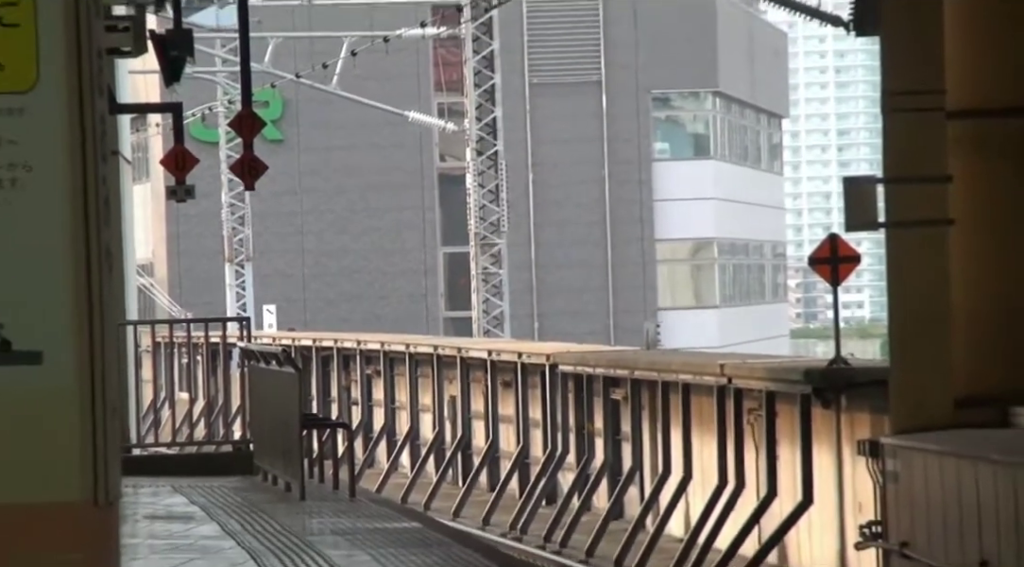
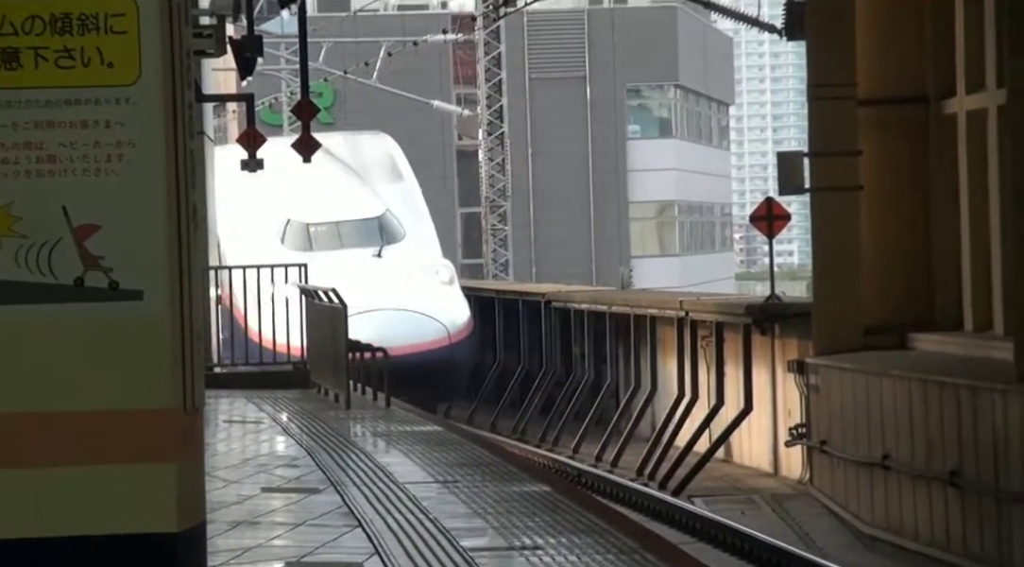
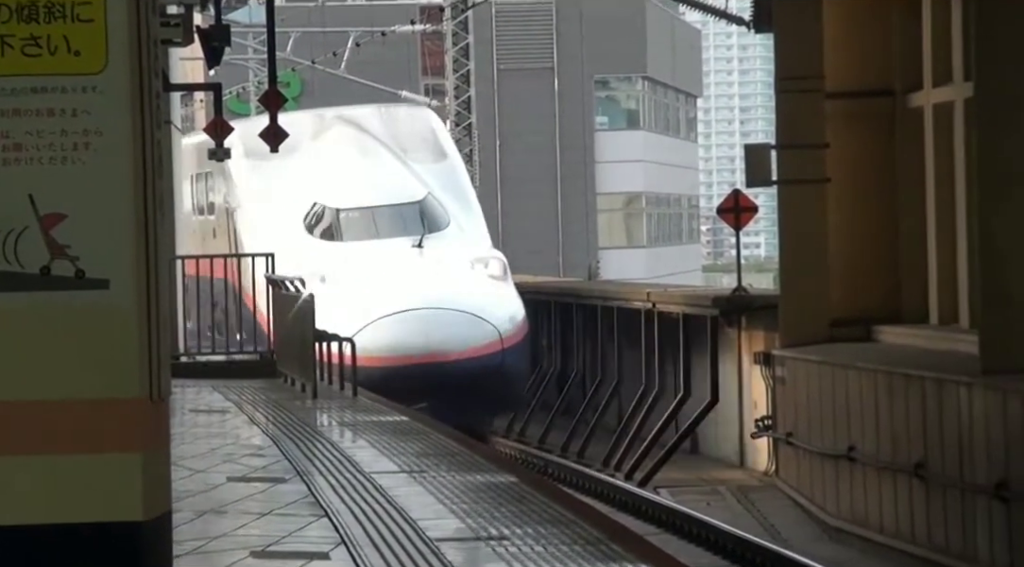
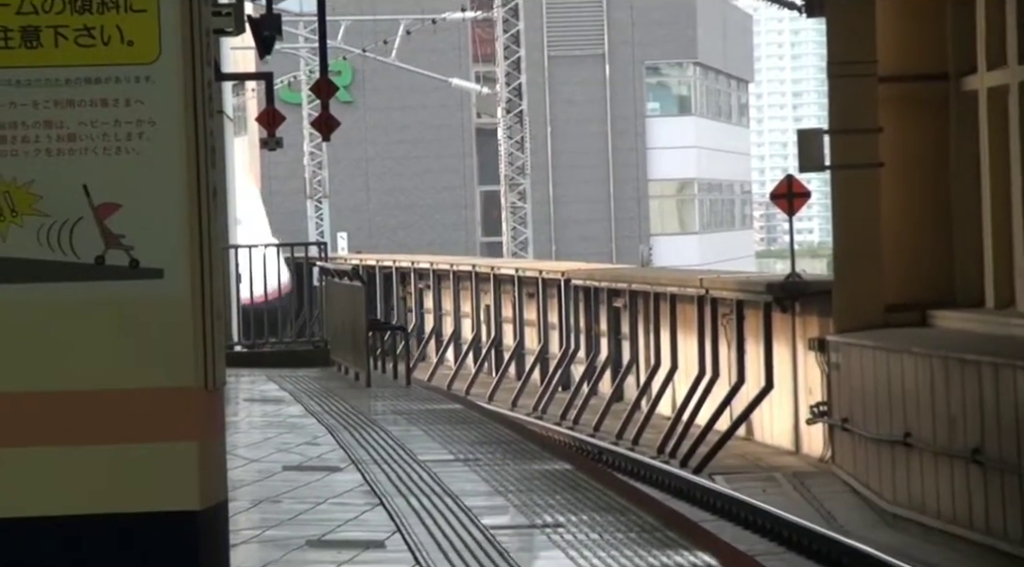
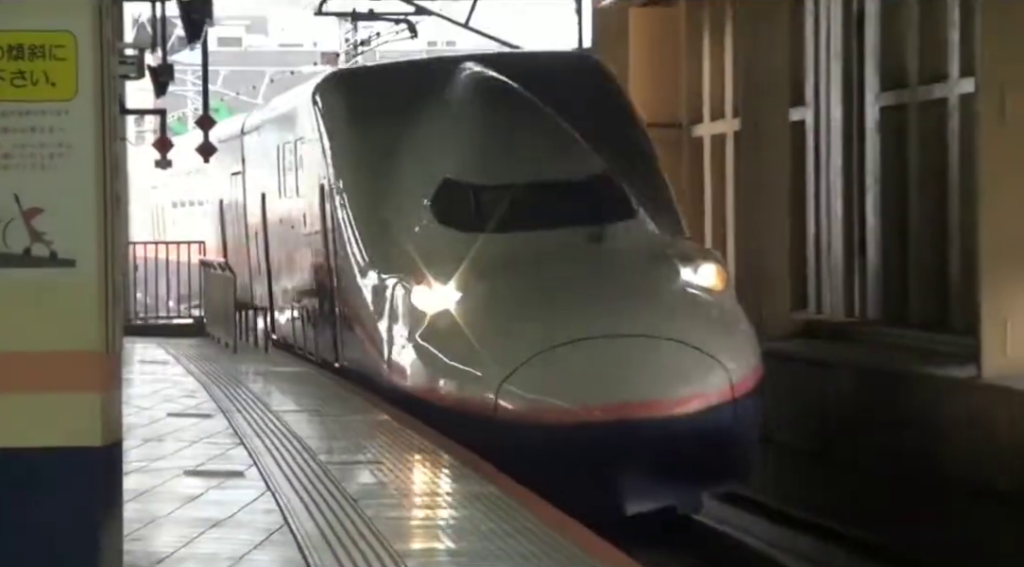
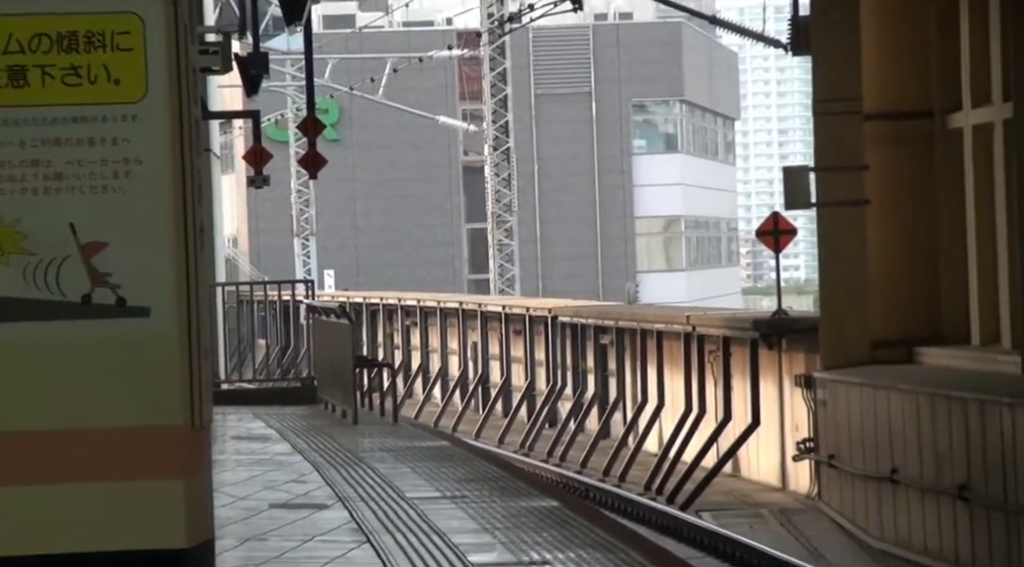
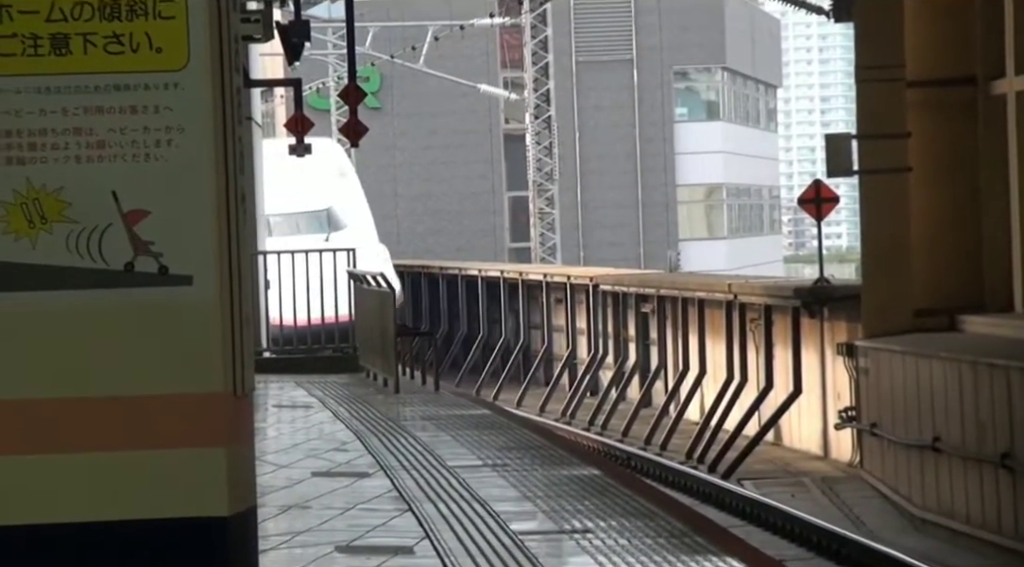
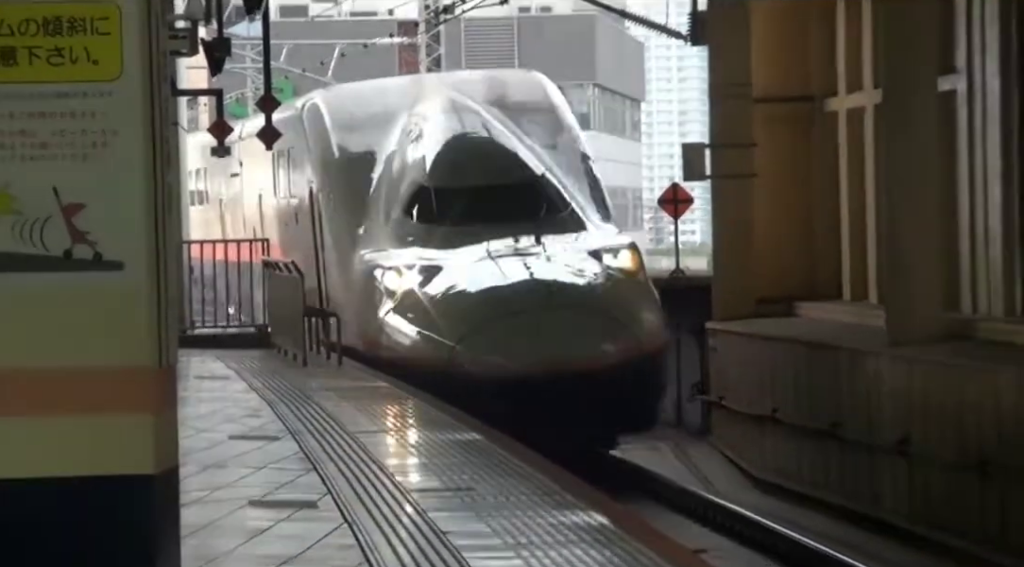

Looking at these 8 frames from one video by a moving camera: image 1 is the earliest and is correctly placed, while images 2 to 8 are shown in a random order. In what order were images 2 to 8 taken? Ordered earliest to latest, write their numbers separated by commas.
6, 4, 7, 2, 3, 8, 5
